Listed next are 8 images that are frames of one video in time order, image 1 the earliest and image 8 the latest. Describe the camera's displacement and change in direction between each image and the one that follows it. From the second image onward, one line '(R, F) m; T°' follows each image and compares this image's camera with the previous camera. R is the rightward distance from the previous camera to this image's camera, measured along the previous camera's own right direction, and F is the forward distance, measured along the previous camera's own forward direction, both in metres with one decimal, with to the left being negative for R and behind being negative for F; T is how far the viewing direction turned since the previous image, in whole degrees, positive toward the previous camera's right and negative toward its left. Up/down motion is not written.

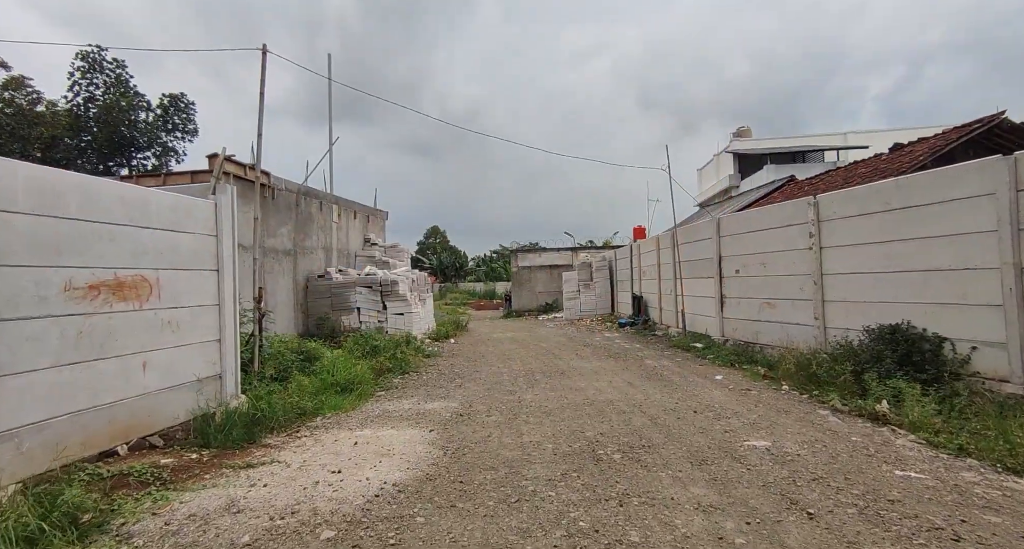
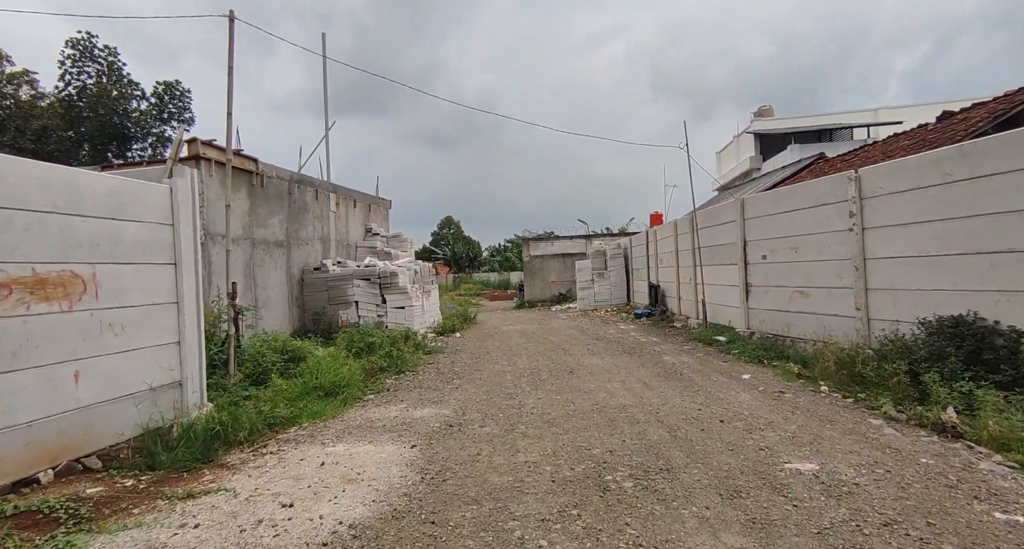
(+0.2, +0.7) m; -2°
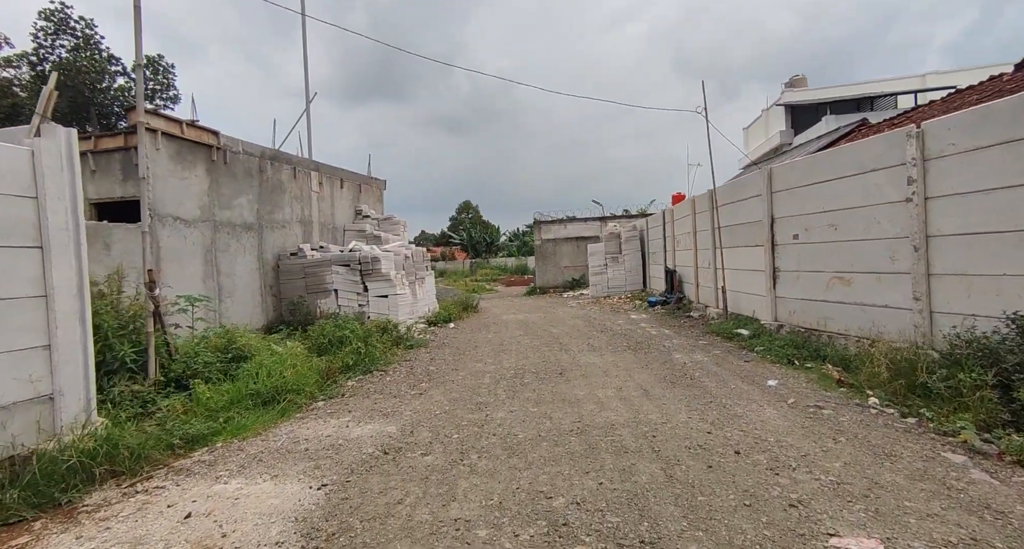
(+0.5, +1.1) m; -3°
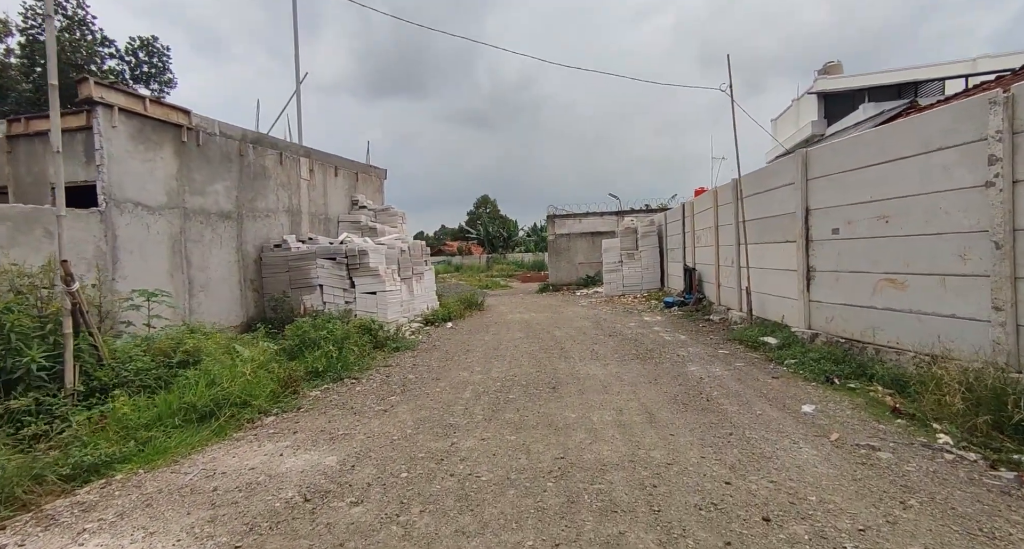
(+0.3, +0.8) m; -2°
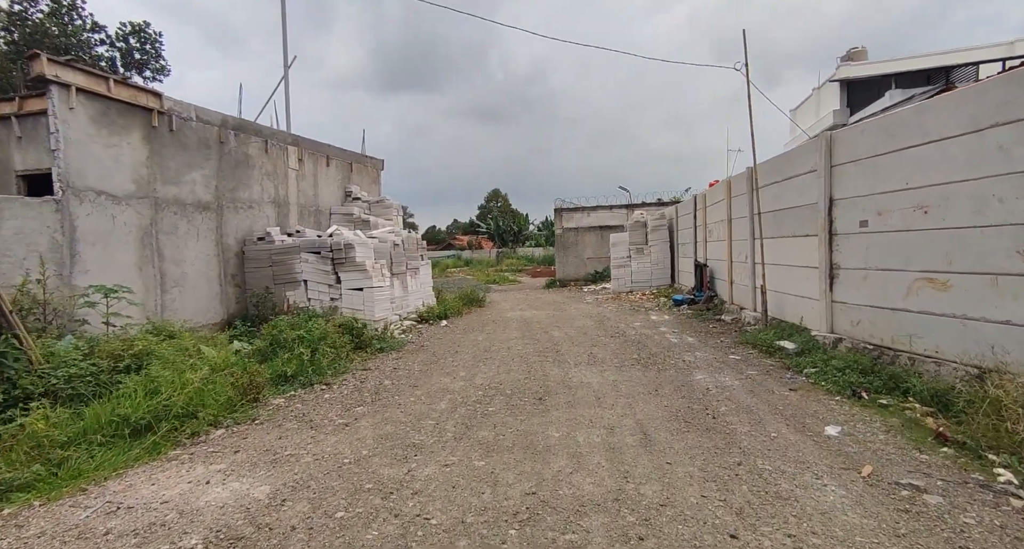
(+0.3, +0.6) m; -1°
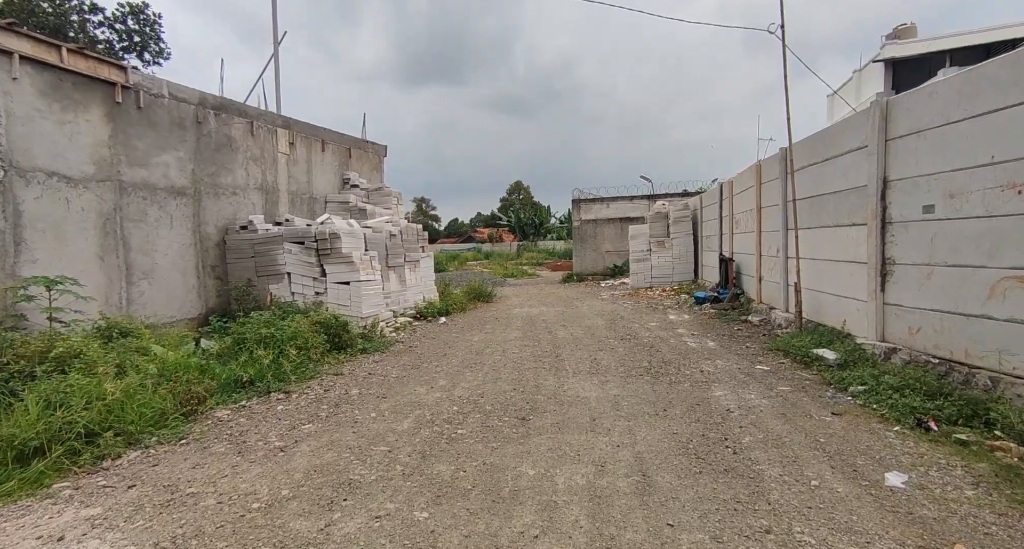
(+0.3, +0.8) m; -3°
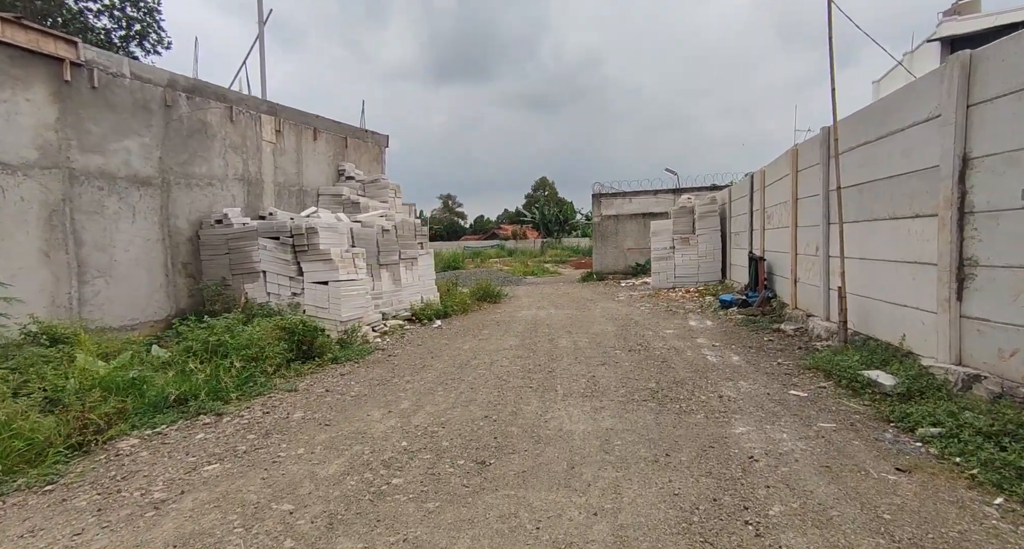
(+0.4, +0.9) m; -3°
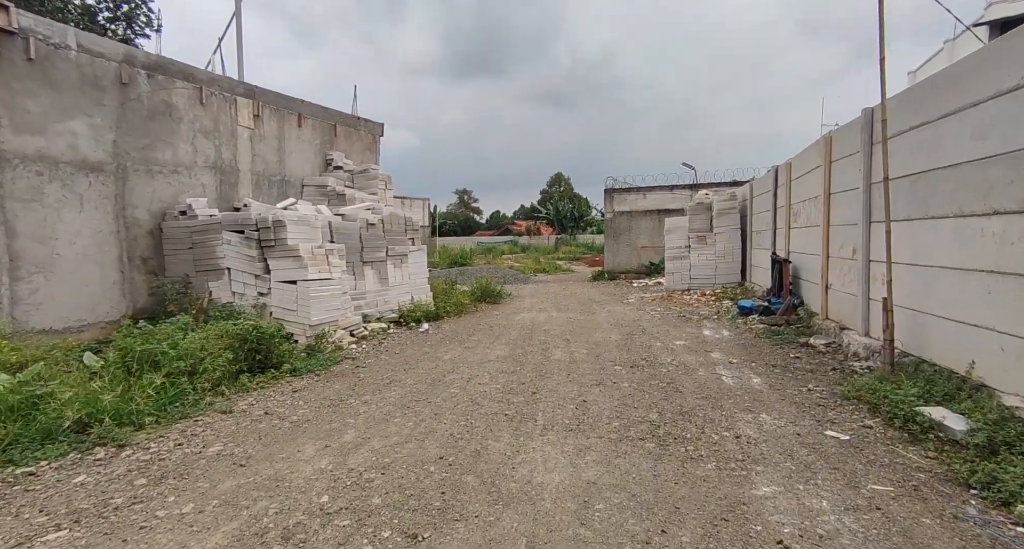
(+0.3, +0.8) m; -2°
